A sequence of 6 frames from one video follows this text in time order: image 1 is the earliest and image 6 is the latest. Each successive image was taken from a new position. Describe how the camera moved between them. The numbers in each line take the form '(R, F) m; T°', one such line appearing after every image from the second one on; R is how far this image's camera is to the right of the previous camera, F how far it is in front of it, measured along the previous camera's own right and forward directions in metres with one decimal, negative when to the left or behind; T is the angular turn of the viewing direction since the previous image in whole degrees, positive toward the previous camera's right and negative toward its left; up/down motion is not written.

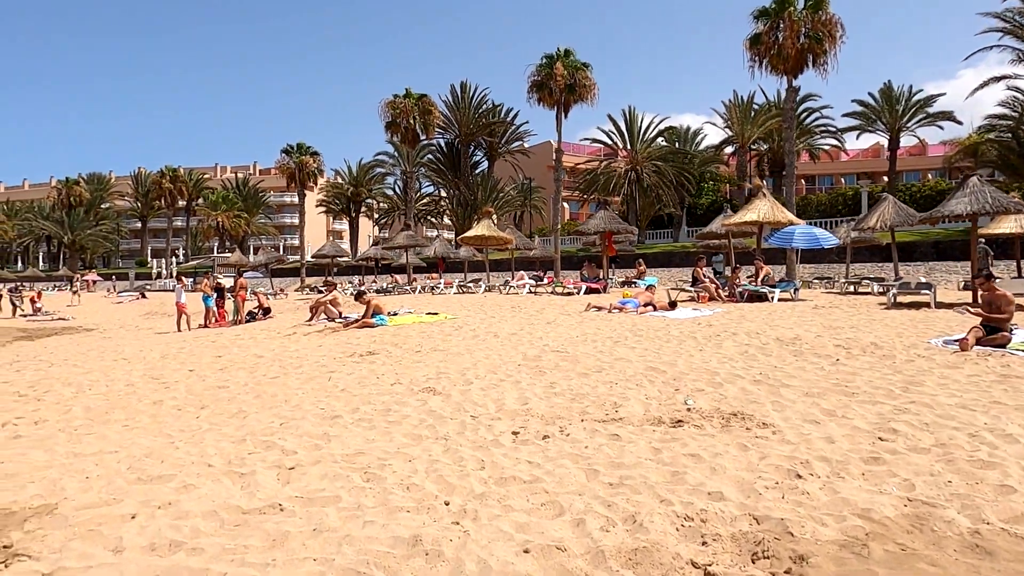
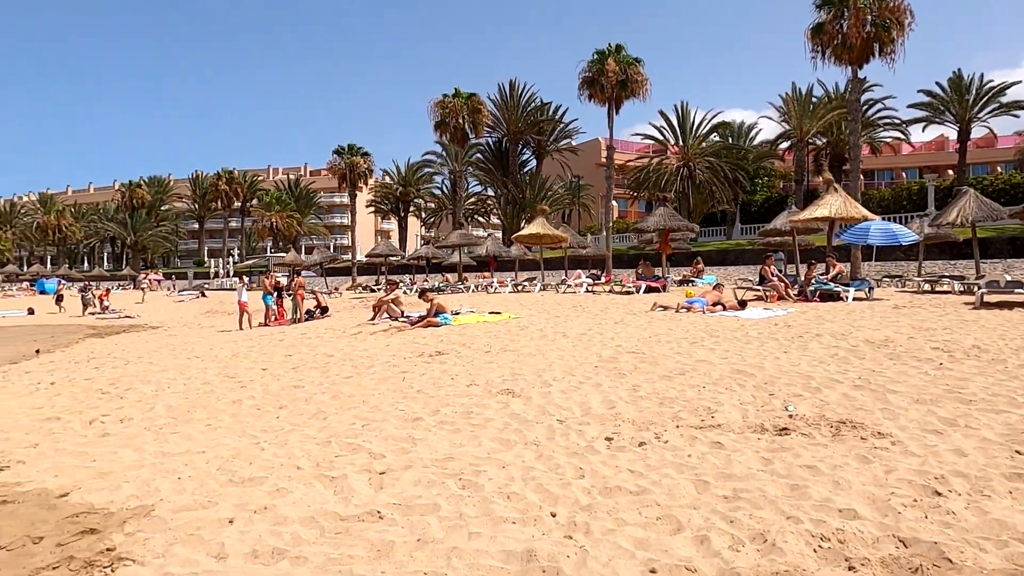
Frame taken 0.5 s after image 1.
(-0.3, +0.2) m; -4°
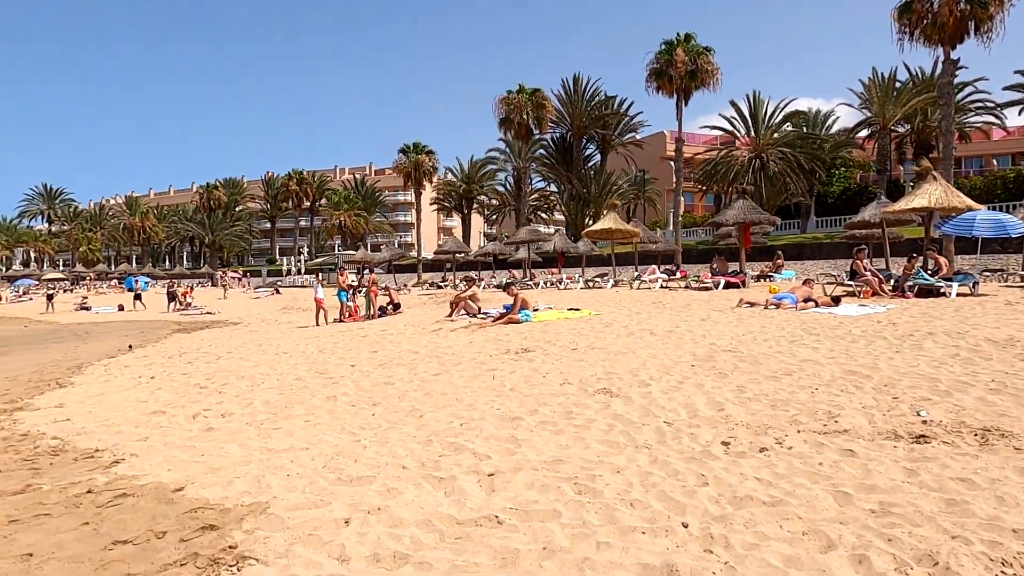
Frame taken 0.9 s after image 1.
(-0.3, +0.1) m; -5°
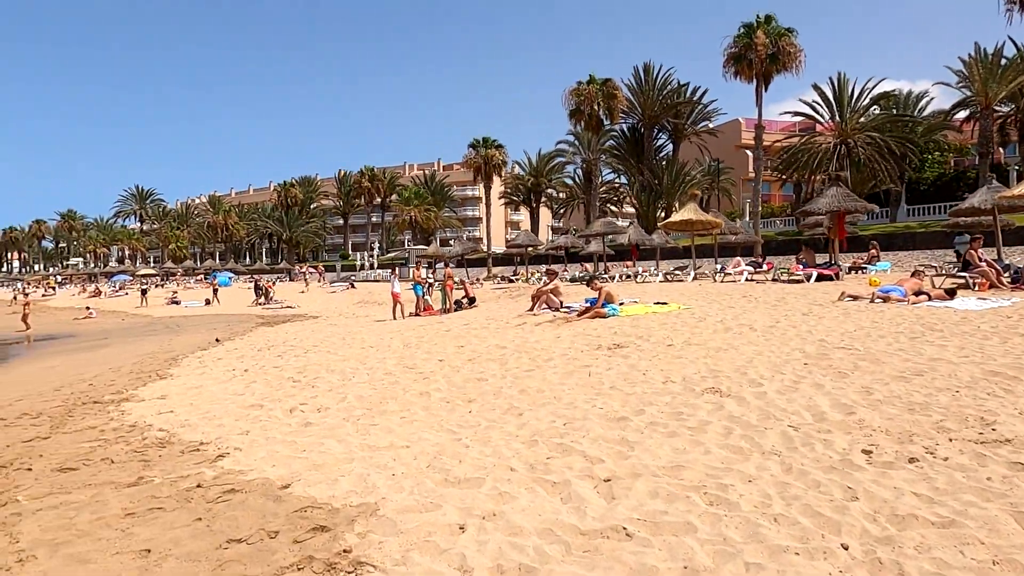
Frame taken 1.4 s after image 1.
(-0.3, +0.2) m; -6°
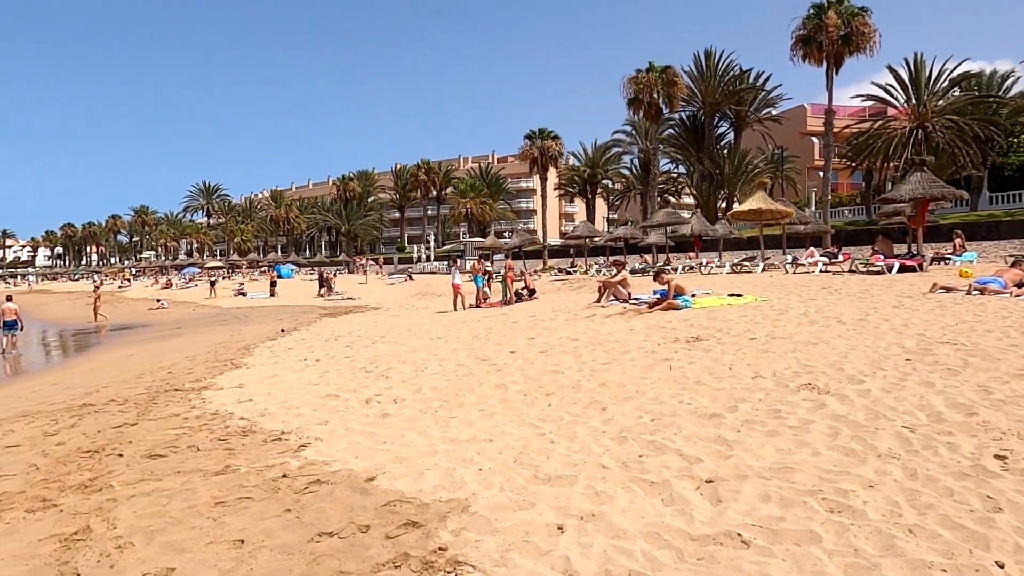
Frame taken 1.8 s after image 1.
(-0.2, +0.2) m; -5°
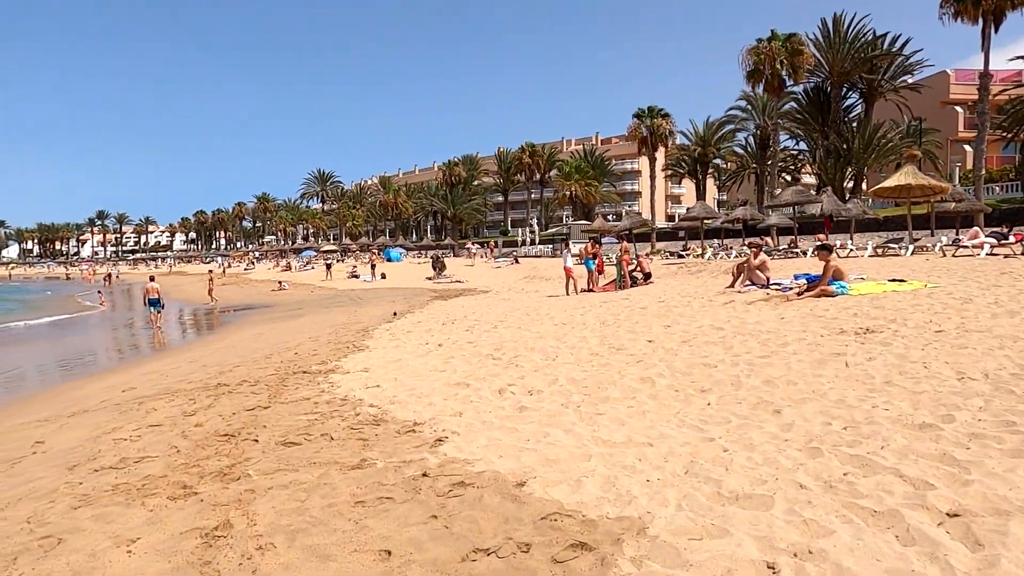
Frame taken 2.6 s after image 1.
(-0.4, +0.5) m; -9°
